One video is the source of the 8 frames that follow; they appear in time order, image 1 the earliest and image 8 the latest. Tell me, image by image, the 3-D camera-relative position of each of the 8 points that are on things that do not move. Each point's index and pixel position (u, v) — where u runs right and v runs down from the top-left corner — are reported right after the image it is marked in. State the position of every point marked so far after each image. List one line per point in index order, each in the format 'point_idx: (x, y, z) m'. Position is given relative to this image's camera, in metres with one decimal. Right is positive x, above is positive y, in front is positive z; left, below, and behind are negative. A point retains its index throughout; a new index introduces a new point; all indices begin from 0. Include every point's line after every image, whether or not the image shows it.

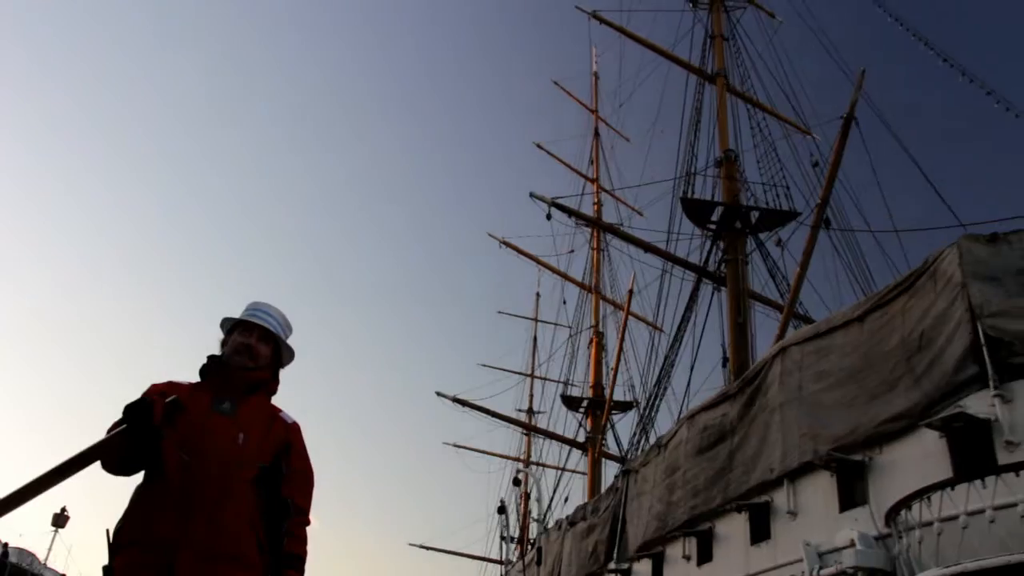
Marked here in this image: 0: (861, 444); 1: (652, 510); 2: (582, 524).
0: (+3.7, -1.7, +9.3) m
1: (+2.2, -3.5, +13.7) m
2: (+1.4, -4.8, +17.7) m
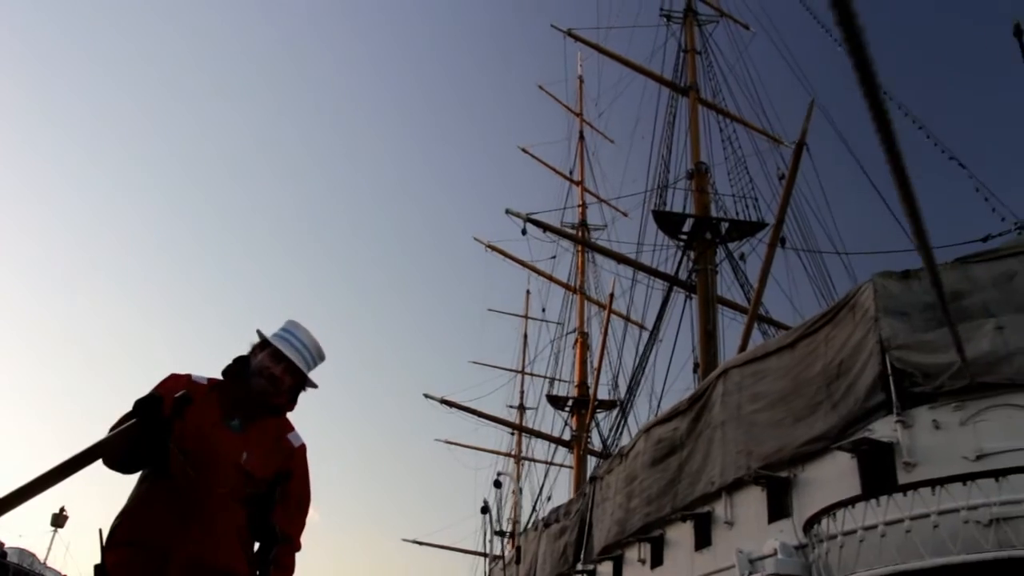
0: (+3.2, -2.1, +10.3) m
1: (+1.7, -3.9, +14.7) m
2: (+0.9, -5.2, +18.7) m
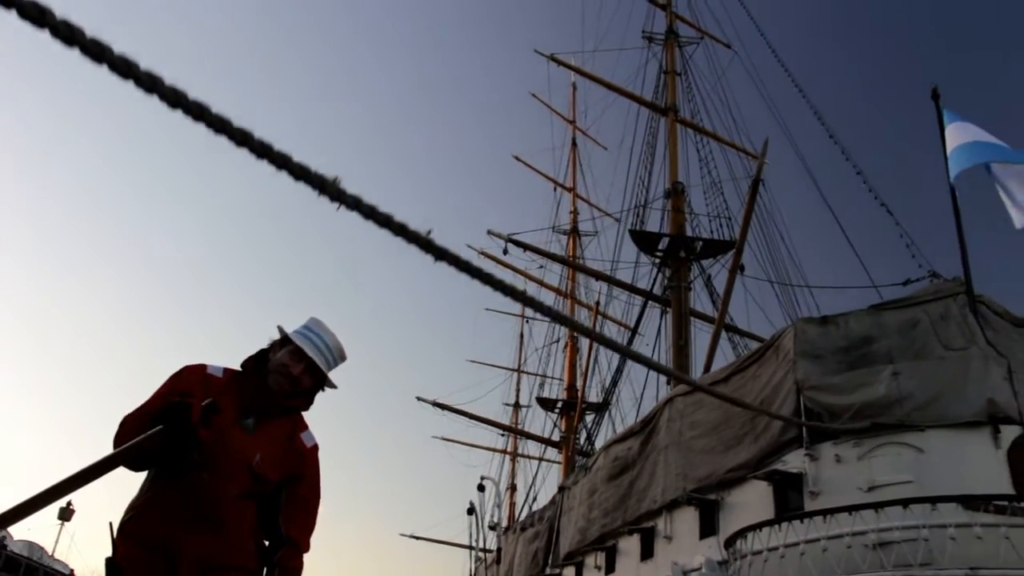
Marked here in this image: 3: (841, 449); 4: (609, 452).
0: (+2.7, -2.7, +11.5) m
1: (+1.2, -4.4, +16.0) m
2: (+0.4, -5.6, +20.0) m
3: (+3.9, -1.9, +10.2) m
4: (+1.7, -2.9, +15.1) m
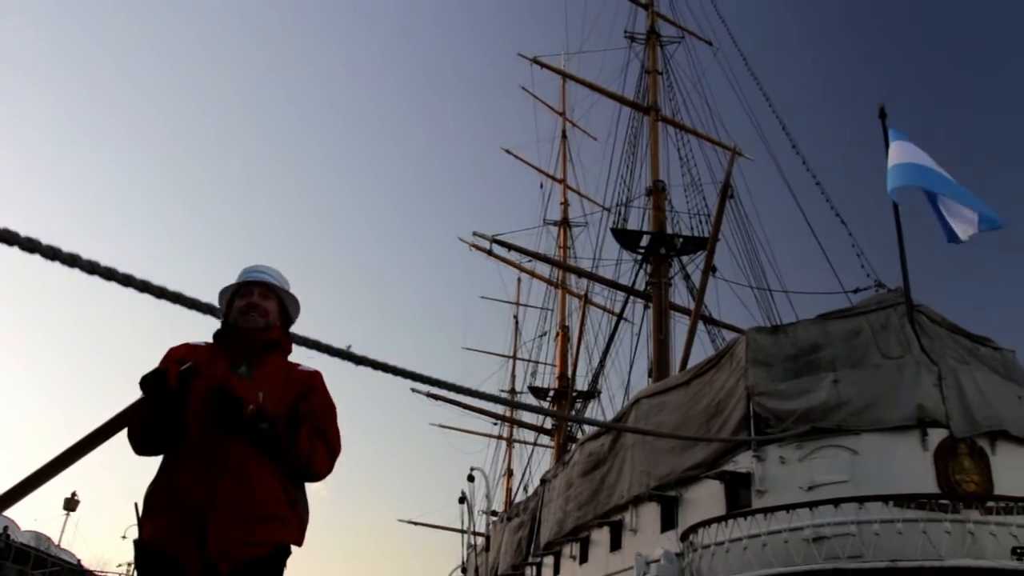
0: (+2.3, -2.8, +12.5) m
1: (+0.8, -4.5, +16.9) m
2: (+0.1, -5.6, +21.0) m
3: (+3.5, -2.1, +11.1) m
4: (+1.3, -3.0, +16.1) m
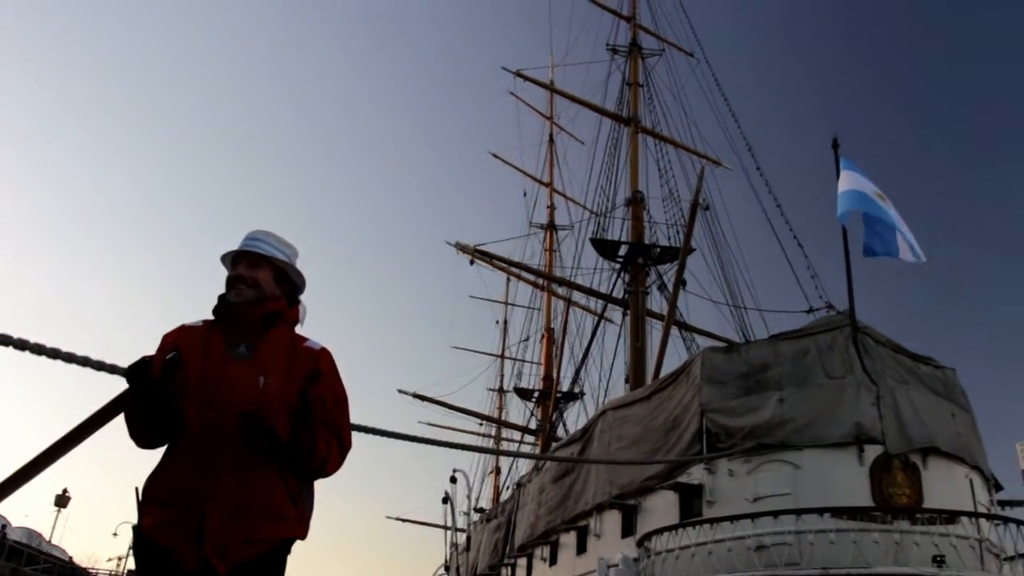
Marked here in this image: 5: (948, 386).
0: (+1.9, -3.2, +13.3) m
1: (+0.3, -4.8, +17.8) m
2: (-0.5, -5.9, +21.8) m
3: (+3.1, -2.5, +12.0) m
4: (+0.8, -3.3, +16.9) m
5: (+6.8, -1.5, +13.4) m
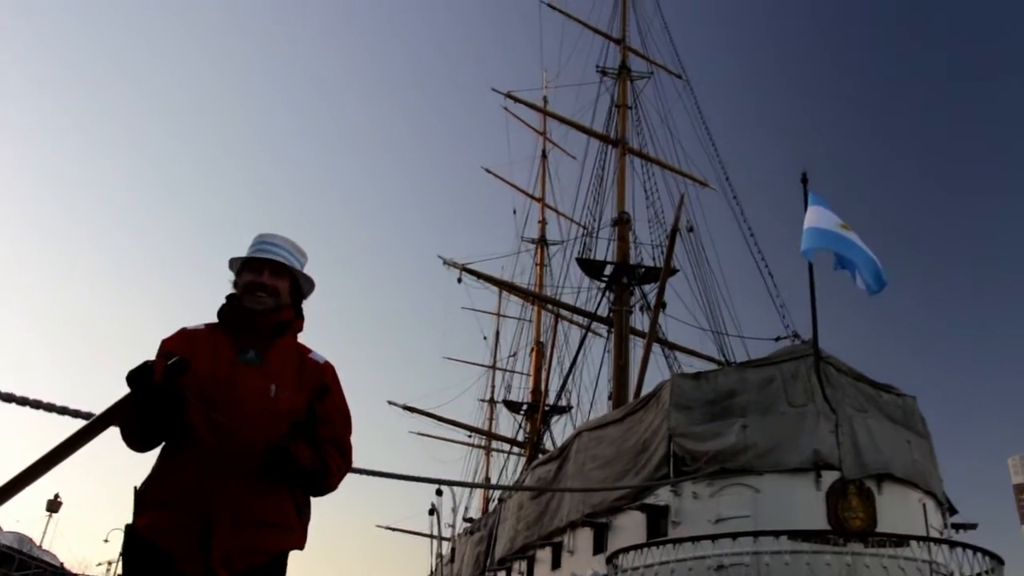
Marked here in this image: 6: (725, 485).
0: (+1.5, -3.6, +13.9) m
1: (-0.1, -5.2, +18.3) m
2: (-0.9, -6.4, +22.4) m
3: (+2.7, -2.9, +12.6) m
4: (+0.4, -3.7, +17.5) m
5: (+6.4, -2.0, +14.0) m
6: (+3.1, -2.8, +12.4) m
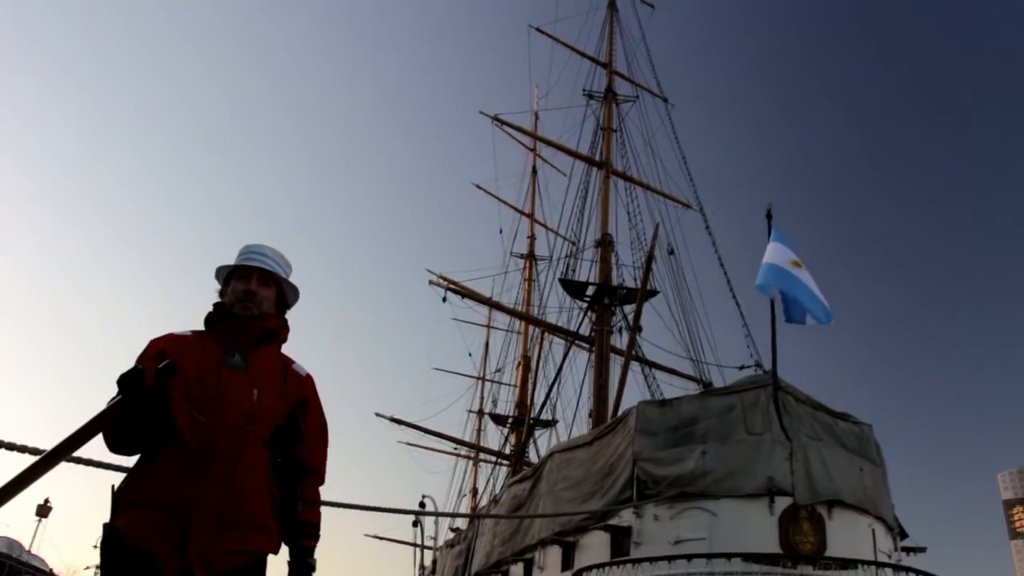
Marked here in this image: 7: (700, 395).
0: (+1.0, -4.1, +14.6) m
1: (-0.6, -5.8, +19.0) m
2: (-1.5, -6.9, +23.0) m
3: (+2.3, -3.4, +13.3) m
4: (-0.1, -4.3, +18.1) m
5: (+6.0, -2.6, +14.7) m
6: (+2.6, -3.4, +13.1) m
7: (+3.1, -1.8, +14.4) m
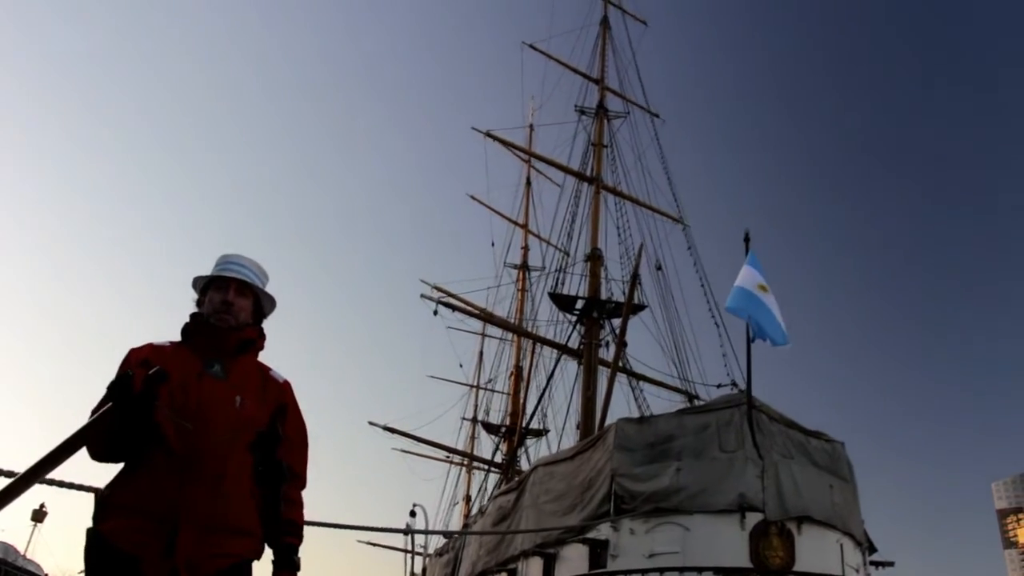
0: (+0.7, -4.5, +15.1) m
1: (-1.0, -6.1, +19.5) m
2: (-1.9, -7.3, +23.5) m
3: (+2.0, -3.8, +13.8) m
4: (-0.4, -4.6, +18.7) m
5: (+5.7, -3.0, +15.3) m
6: (+2.3, -3.7, +13.6) m
7: (+2.8, -2.2, +14.9) m
